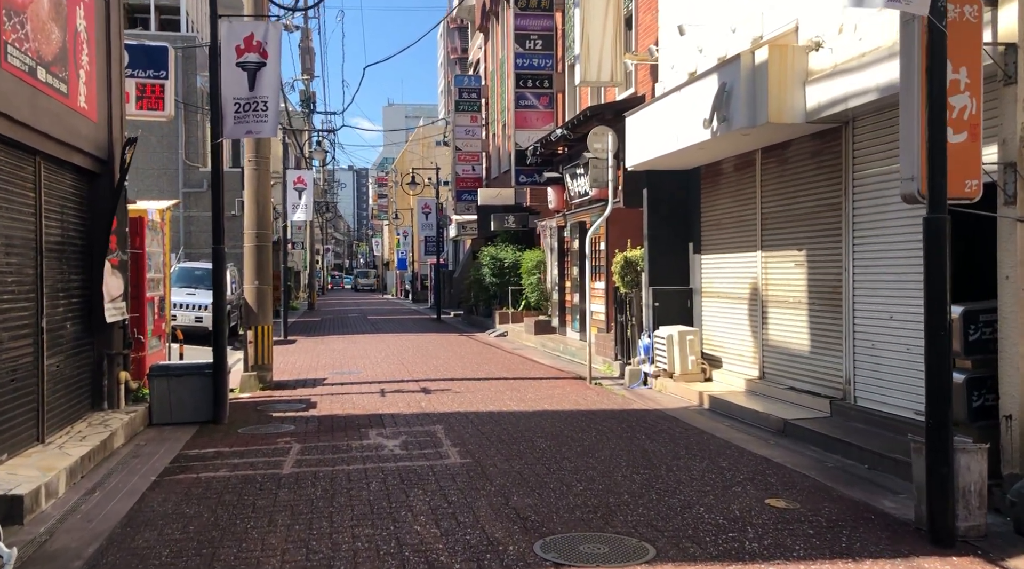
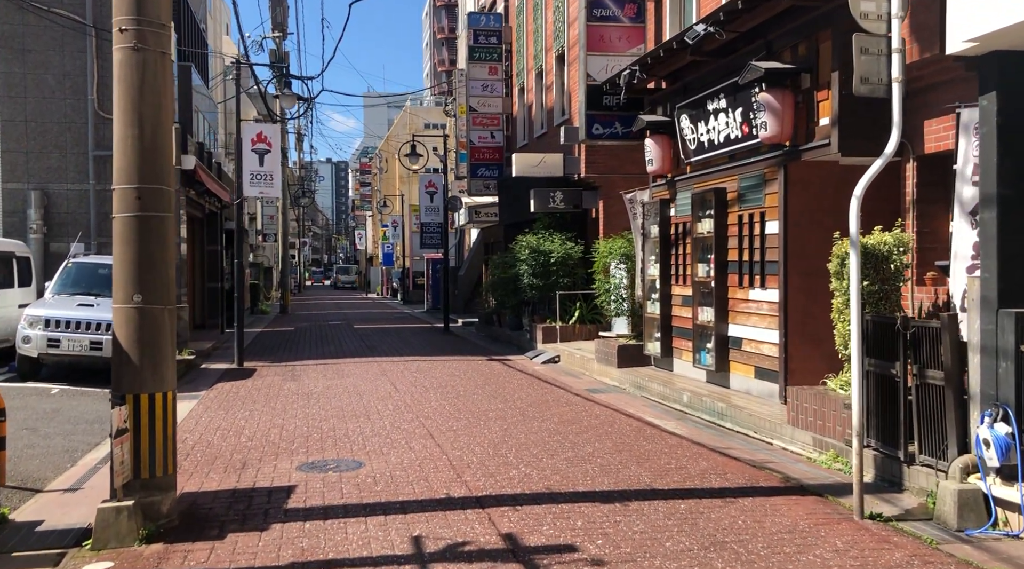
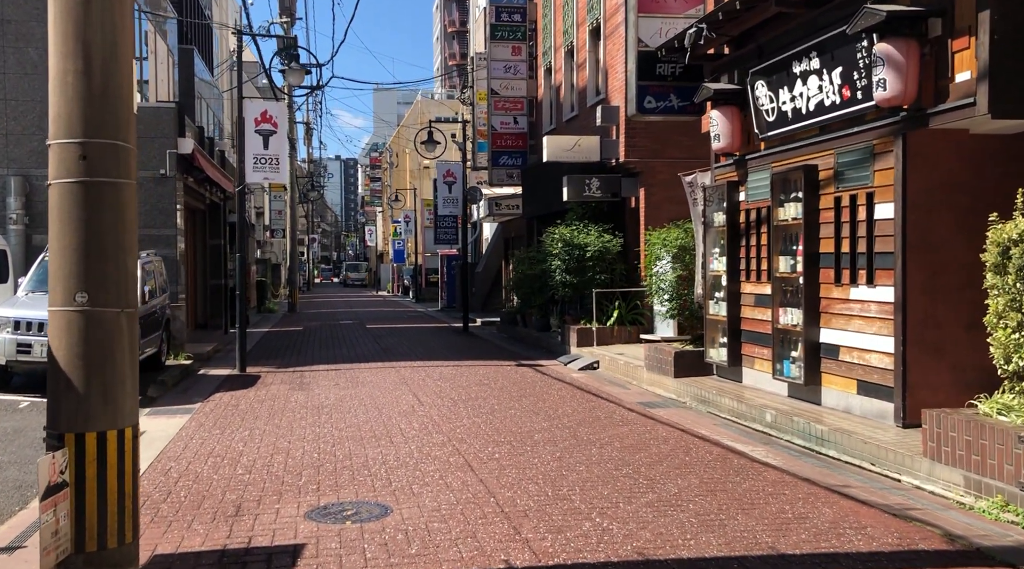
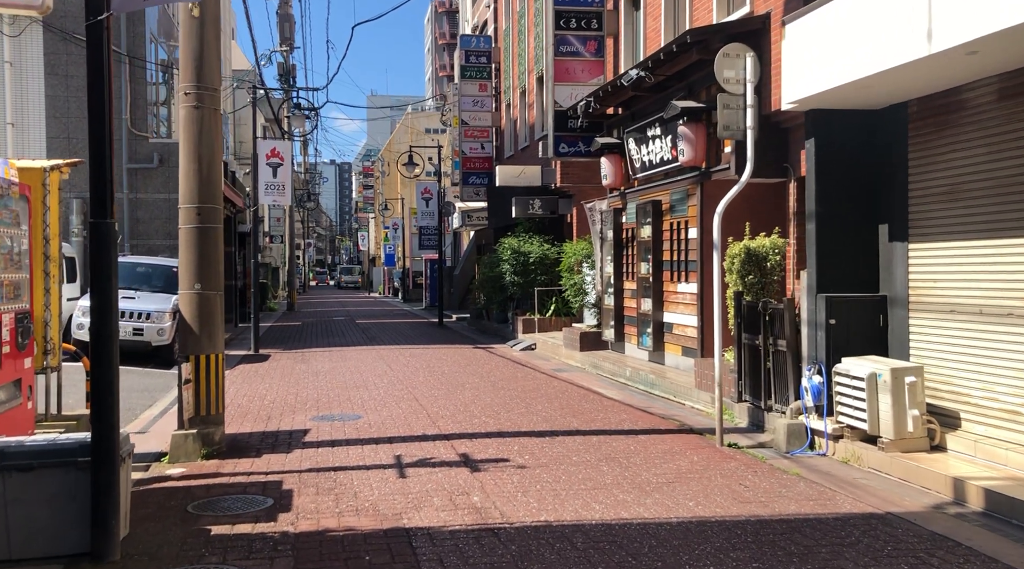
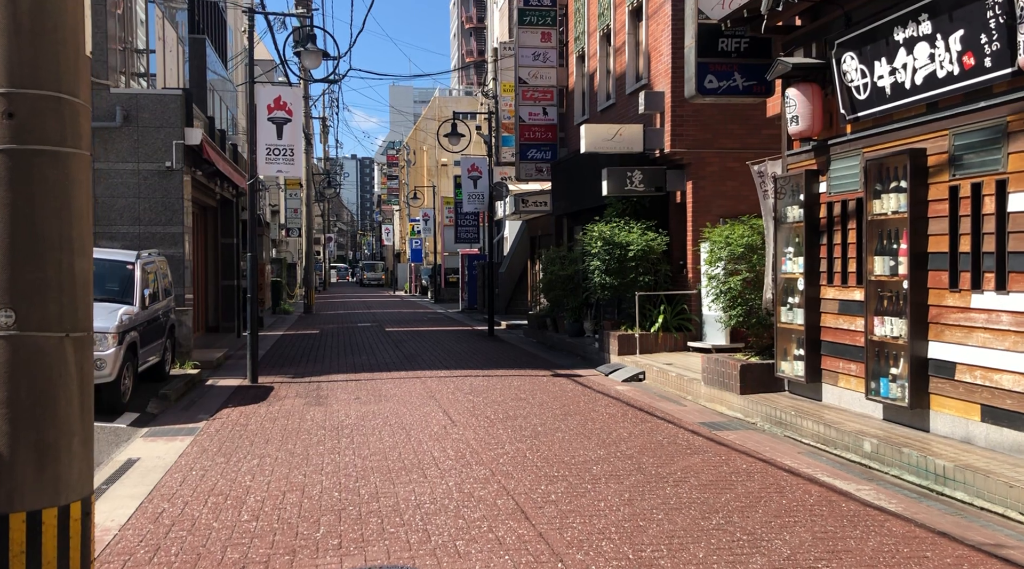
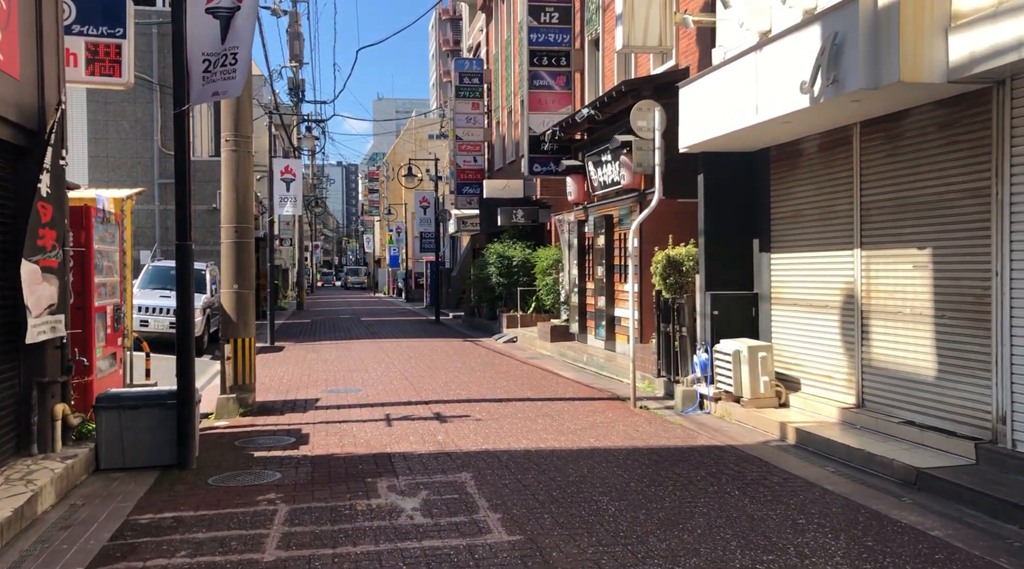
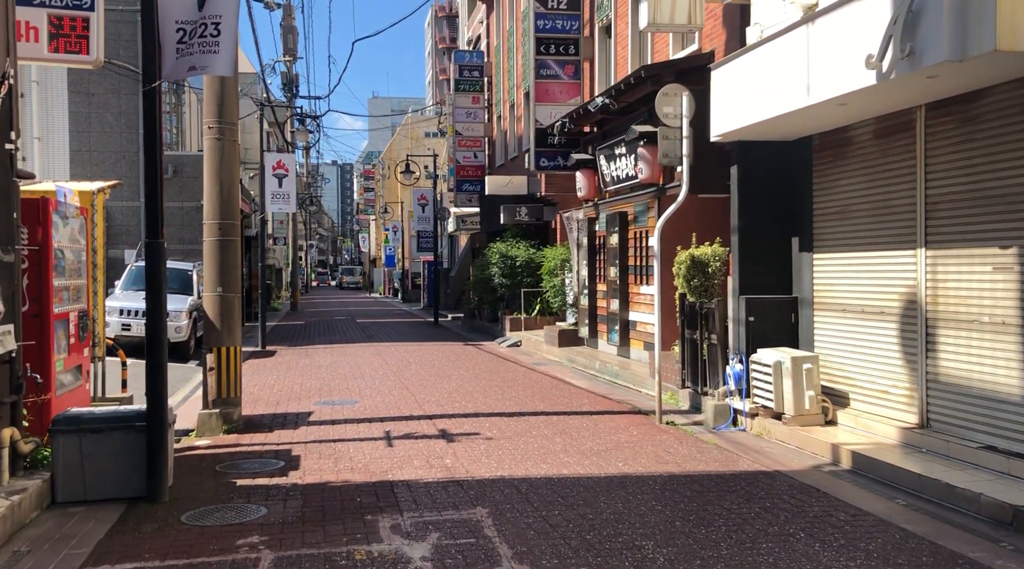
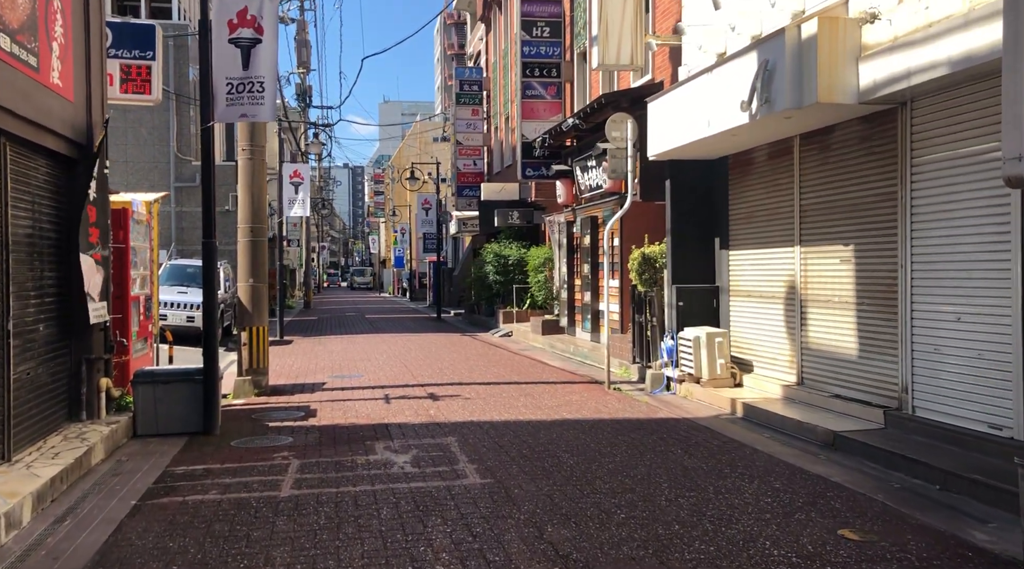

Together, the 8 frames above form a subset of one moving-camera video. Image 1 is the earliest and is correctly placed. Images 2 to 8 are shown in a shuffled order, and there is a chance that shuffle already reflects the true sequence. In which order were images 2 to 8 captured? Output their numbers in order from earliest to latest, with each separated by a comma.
8, 6, 7, 4, 2, 3, 5
